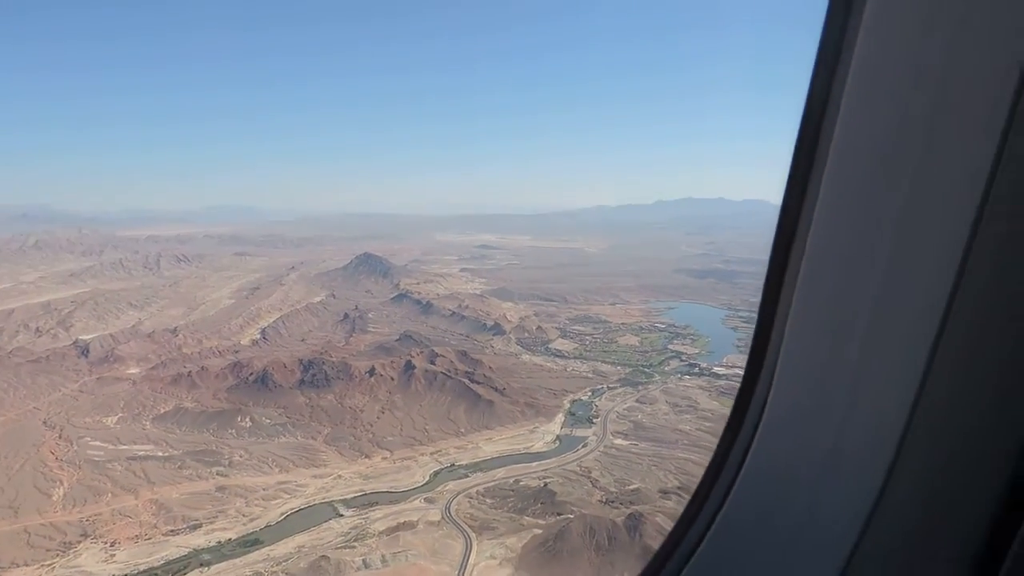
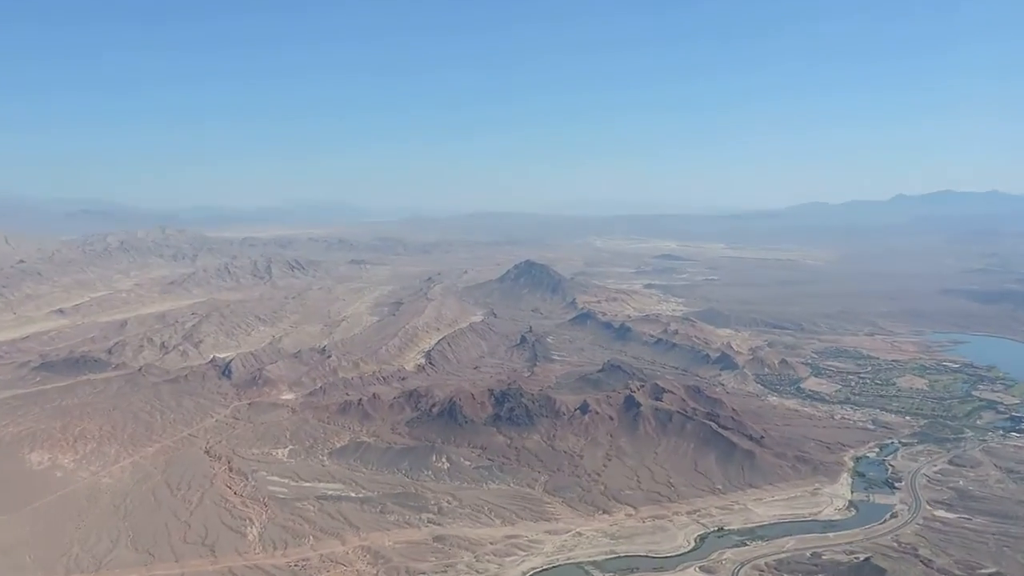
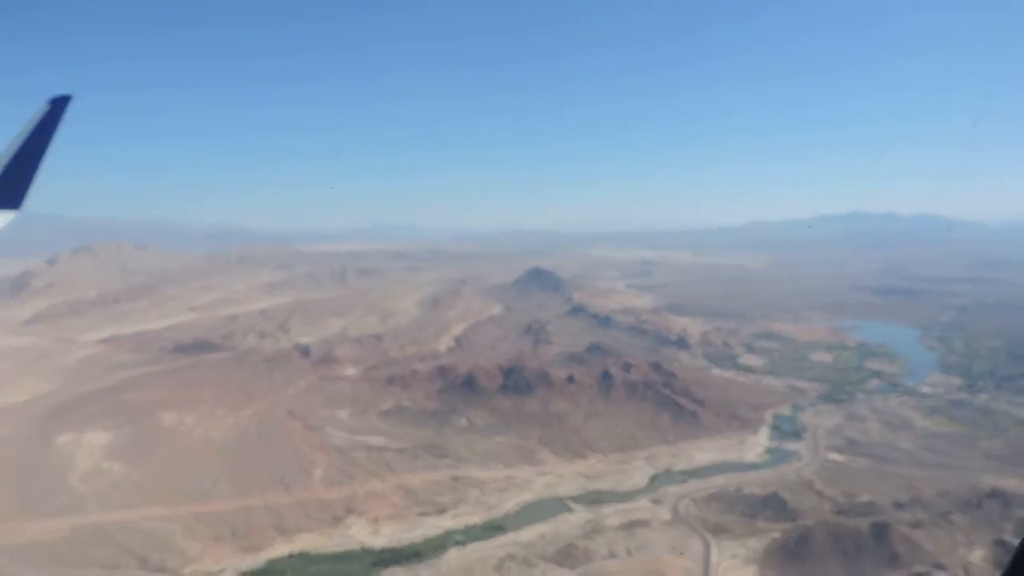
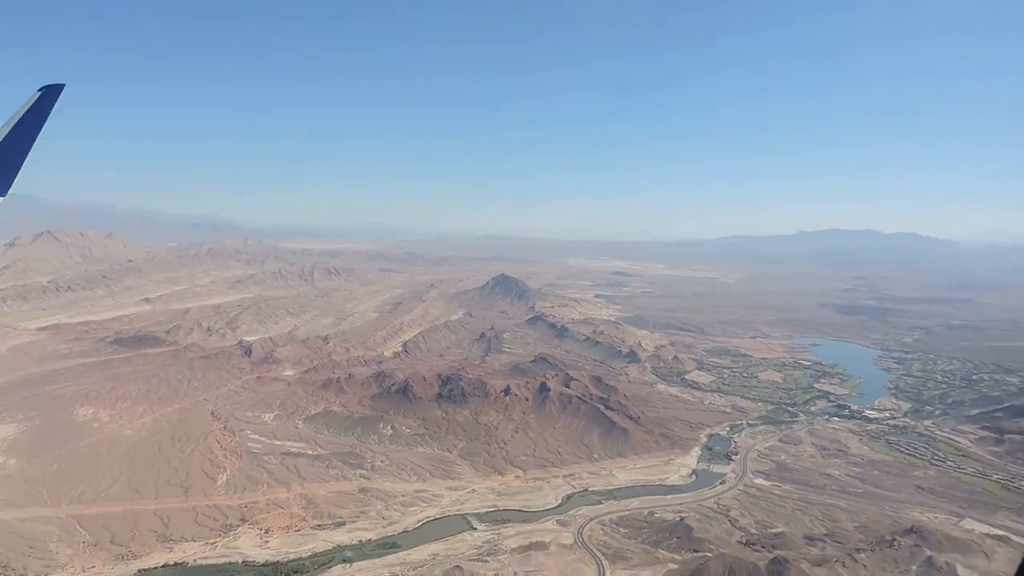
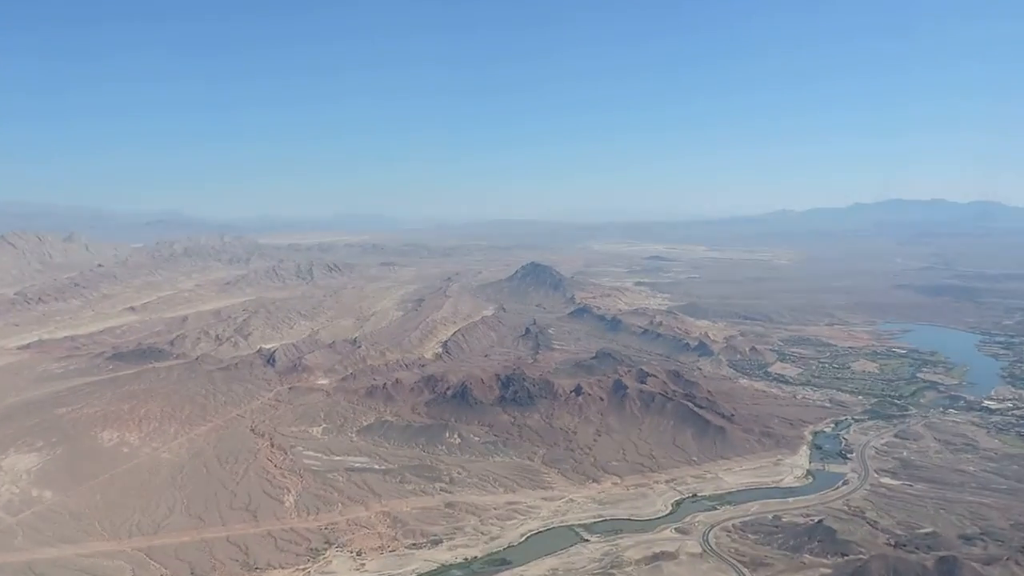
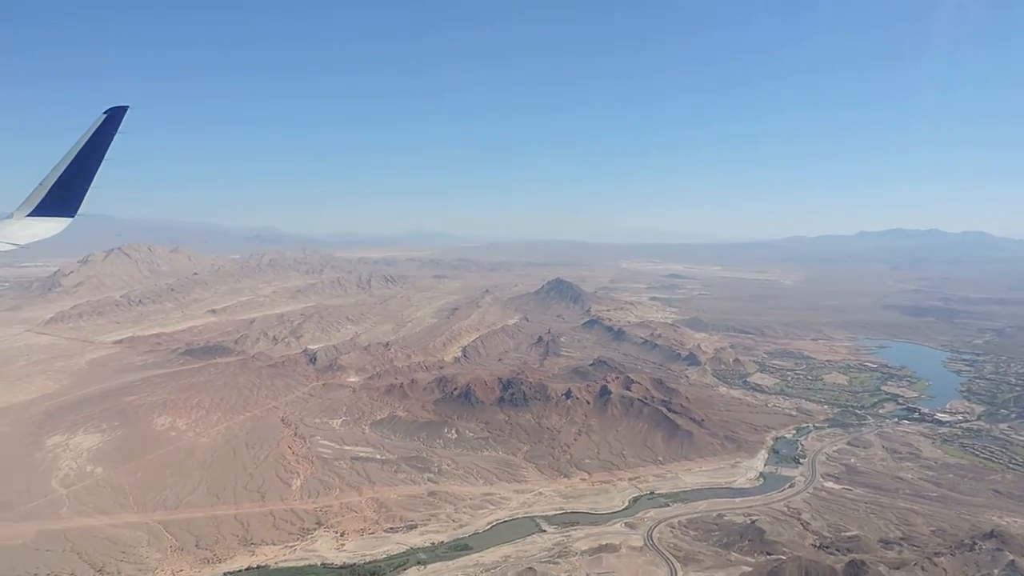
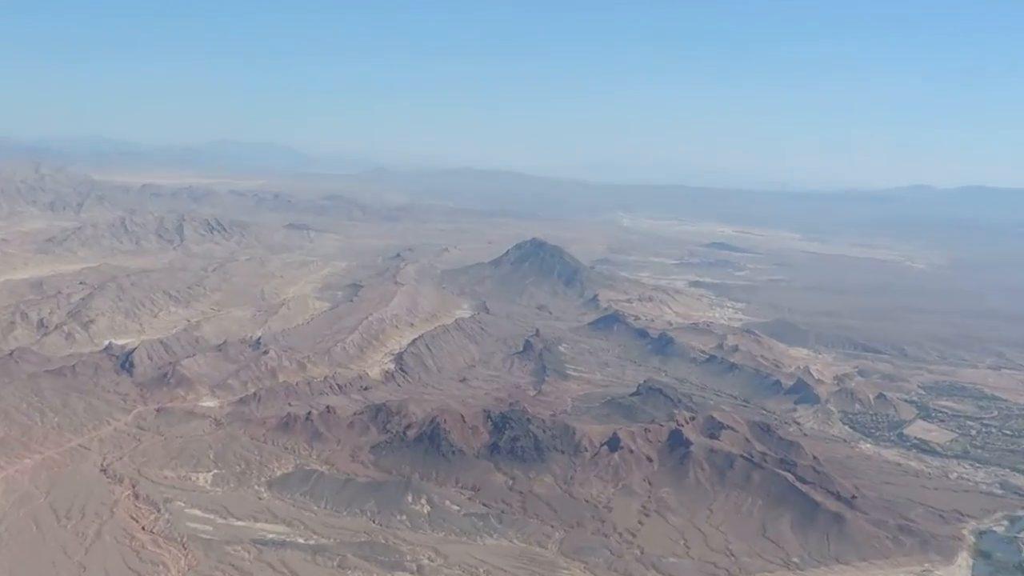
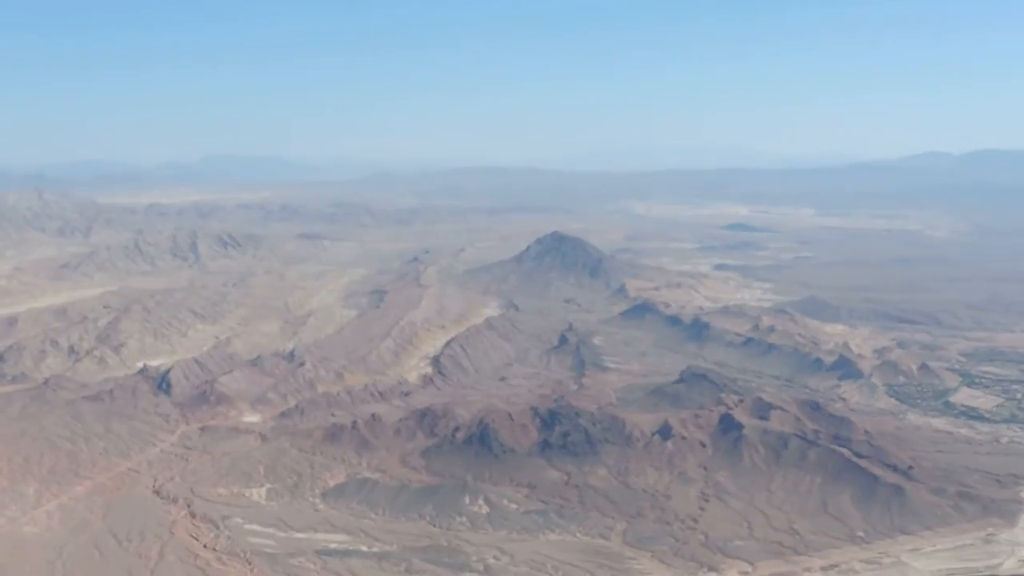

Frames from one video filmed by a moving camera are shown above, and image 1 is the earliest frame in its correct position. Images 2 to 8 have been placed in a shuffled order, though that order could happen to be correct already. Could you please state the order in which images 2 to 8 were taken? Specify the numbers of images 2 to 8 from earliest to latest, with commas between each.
4, 6, 3, 5, 2, 7, 8
